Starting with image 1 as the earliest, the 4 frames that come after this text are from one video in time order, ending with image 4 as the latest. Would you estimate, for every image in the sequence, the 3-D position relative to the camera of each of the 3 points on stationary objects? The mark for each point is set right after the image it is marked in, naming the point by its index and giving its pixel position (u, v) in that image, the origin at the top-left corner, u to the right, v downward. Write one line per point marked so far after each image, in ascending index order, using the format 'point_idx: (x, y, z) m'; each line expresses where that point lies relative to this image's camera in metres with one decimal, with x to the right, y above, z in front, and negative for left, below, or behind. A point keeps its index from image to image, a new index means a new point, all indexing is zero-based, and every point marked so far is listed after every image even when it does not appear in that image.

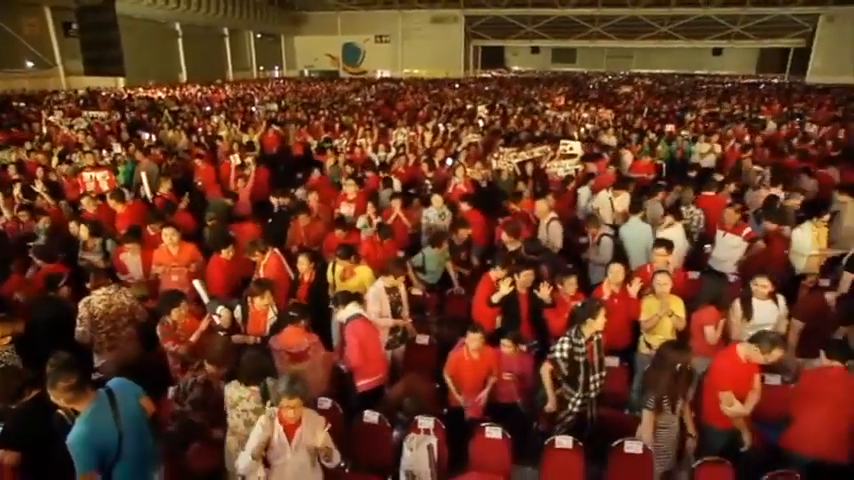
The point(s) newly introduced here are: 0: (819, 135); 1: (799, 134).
0: (+7.0, +1.9, +11.3) m
1: (+6.7, +1.9, +11.5) m
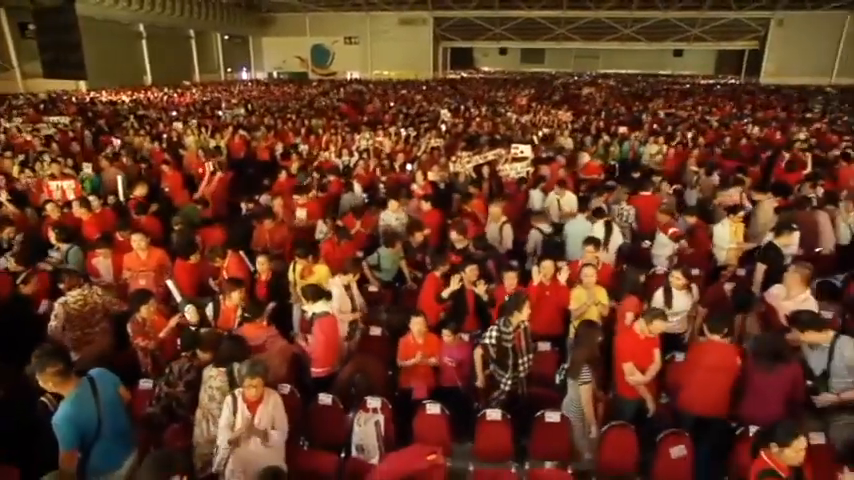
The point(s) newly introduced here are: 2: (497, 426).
0: (+6.3, +2.0, +12.0) m
1: (+6.0, +2.0, +12.2) m
2: (+0.4, -1.0, +3.3) m
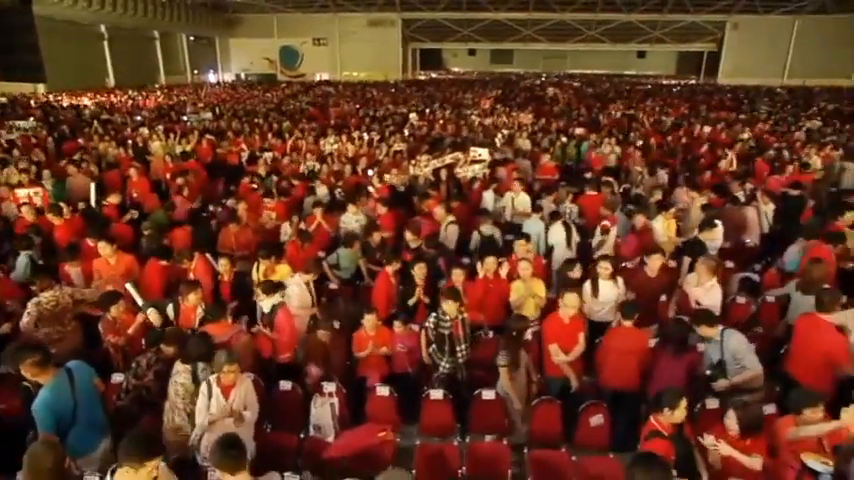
0: (+5.6, +2.1, +12.6) m
1: (+5.3, +2.1, +12.8) m
2: (+0.1, -1.0, +3.7) m
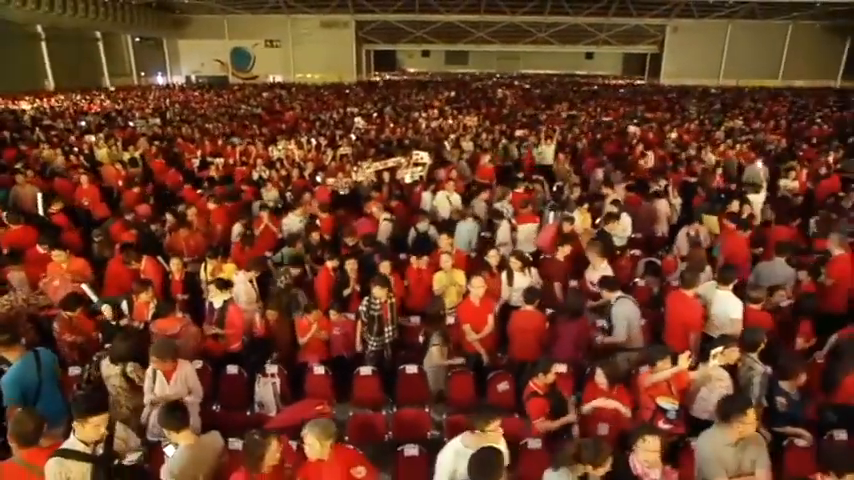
0: (+4.5, +2.2, +13.5) m
1: (+4.2, +2.2, +13.6) m
2: (-0.4, -0.9, +4.2) m
